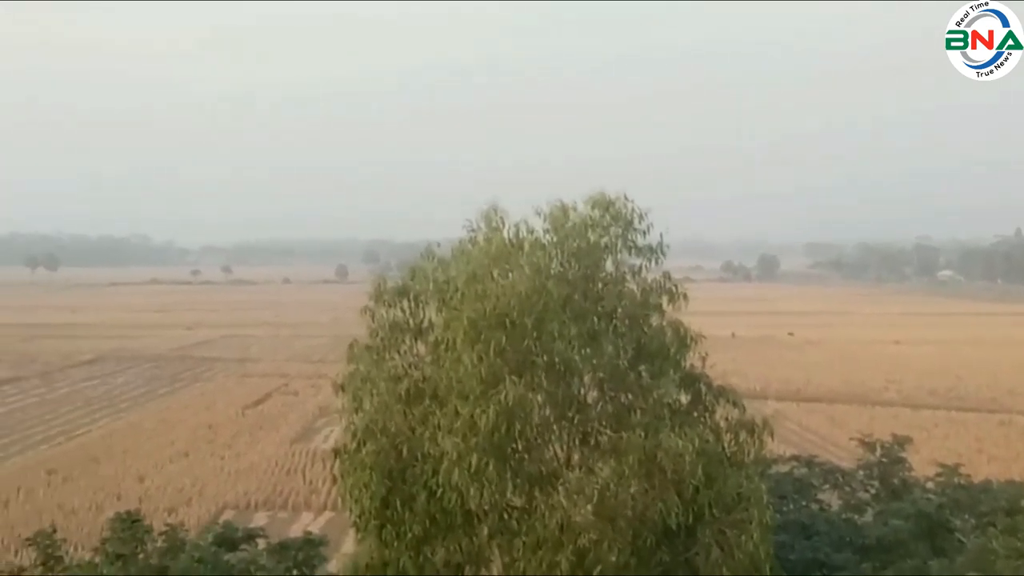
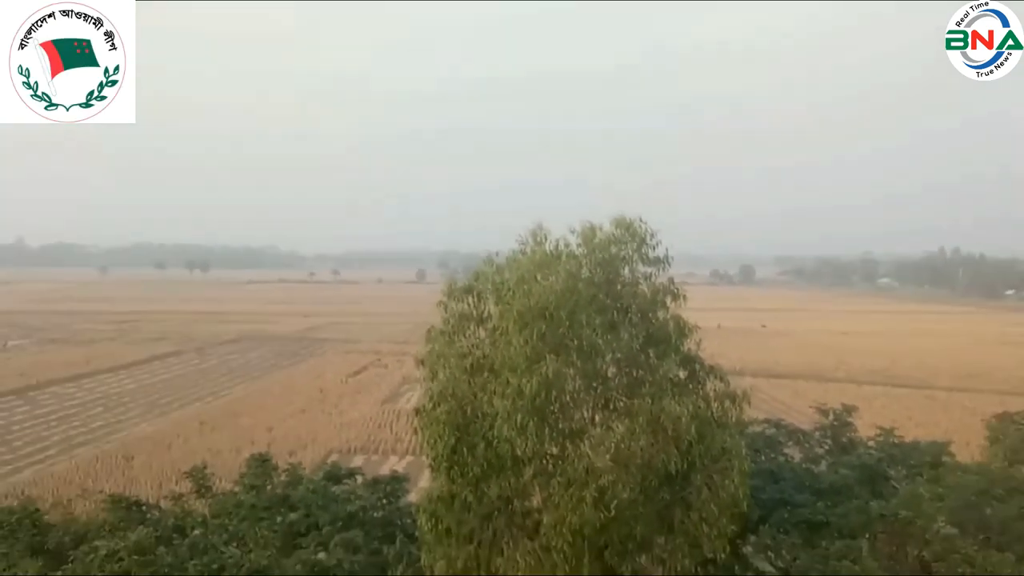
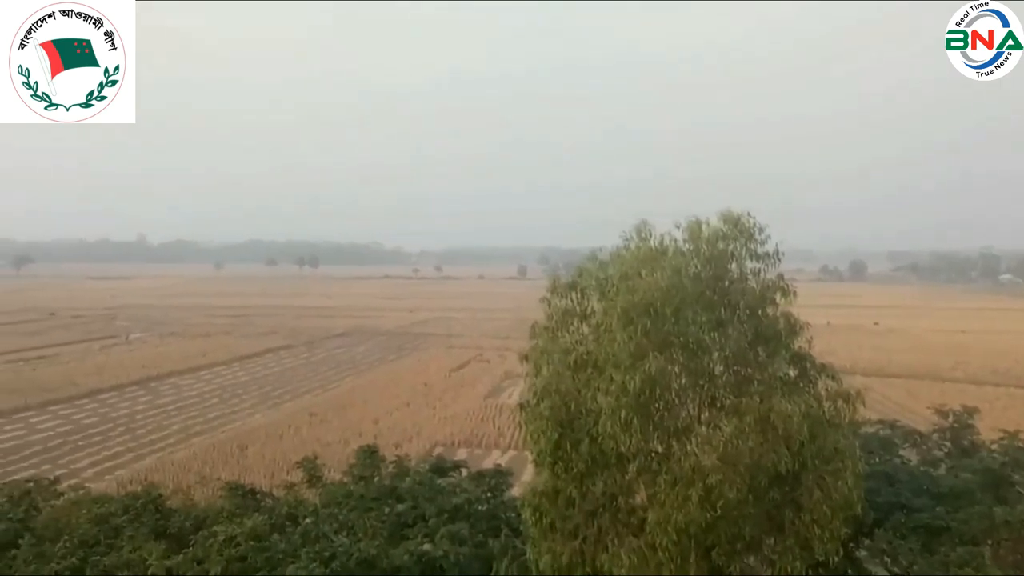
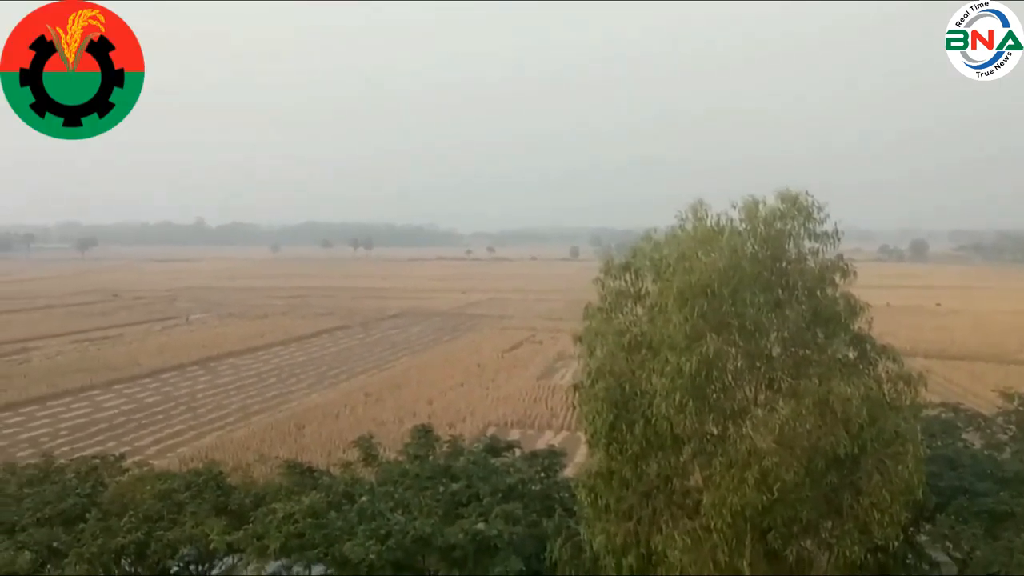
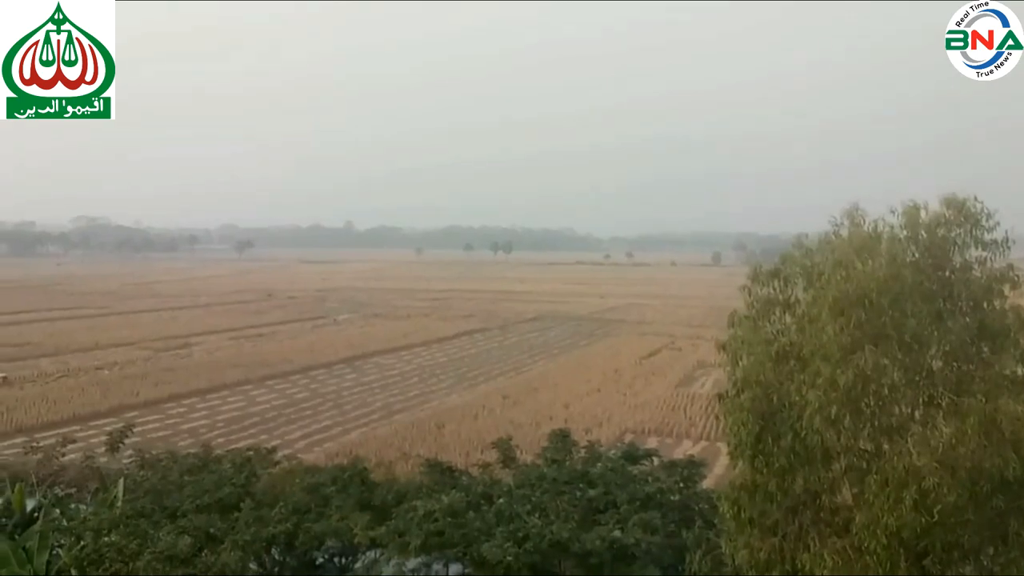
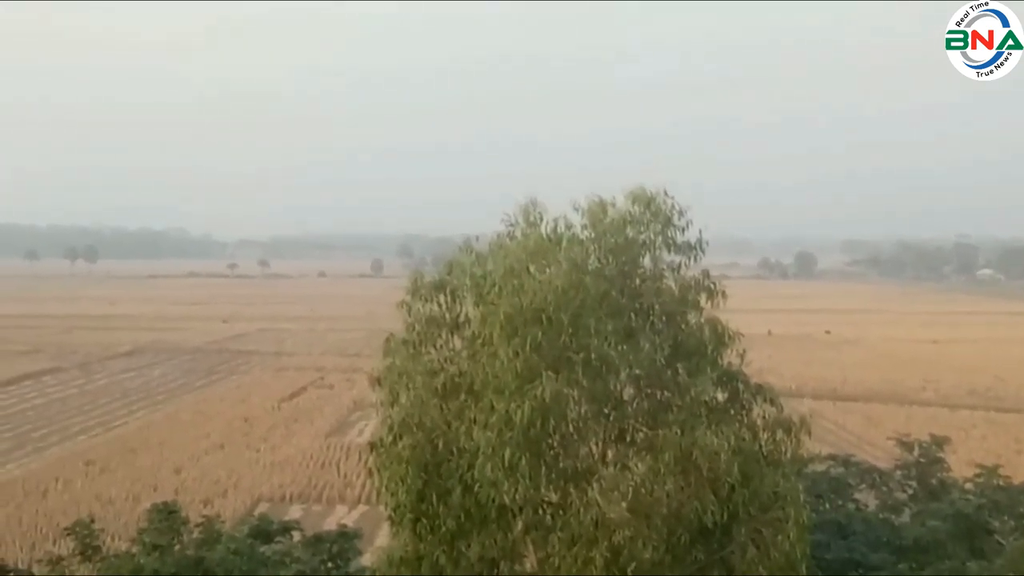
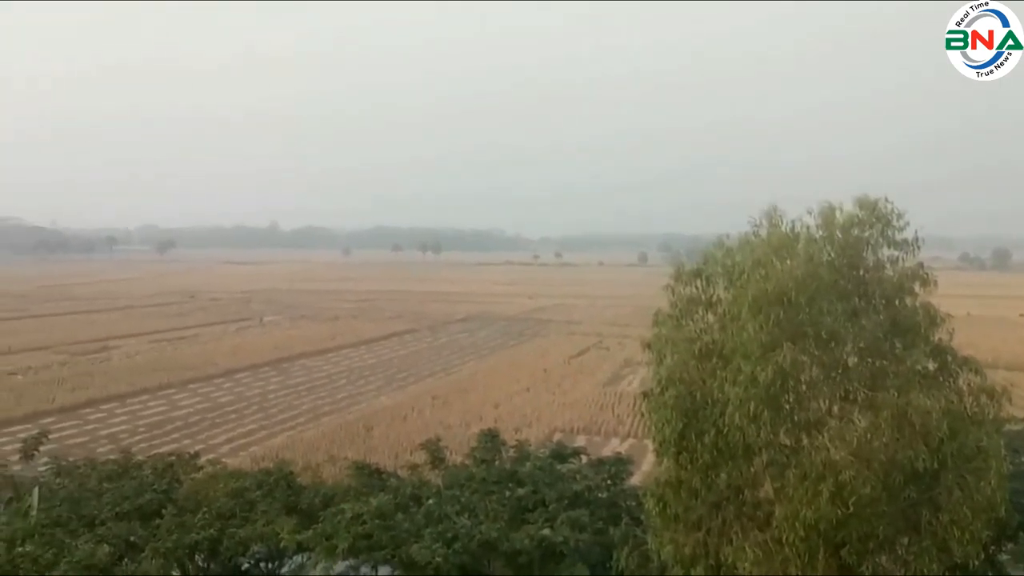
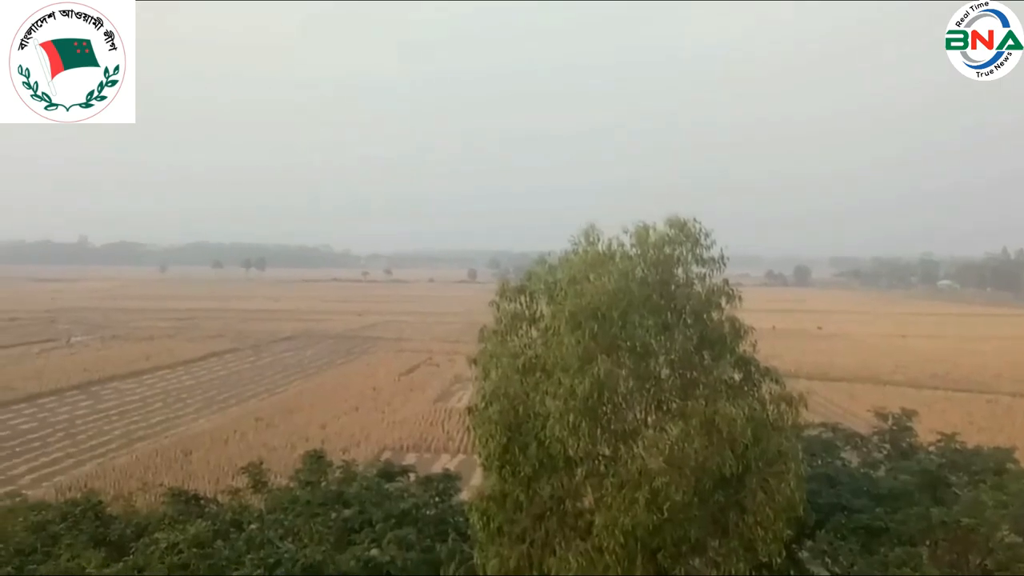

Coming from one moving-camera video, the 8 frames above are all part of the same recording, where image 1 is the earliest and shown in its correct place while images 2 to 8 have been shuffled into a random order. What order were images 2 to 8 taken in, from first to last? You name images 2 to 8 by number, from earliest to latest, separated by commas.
6, 2, 8, 3, 4, 7, 5
